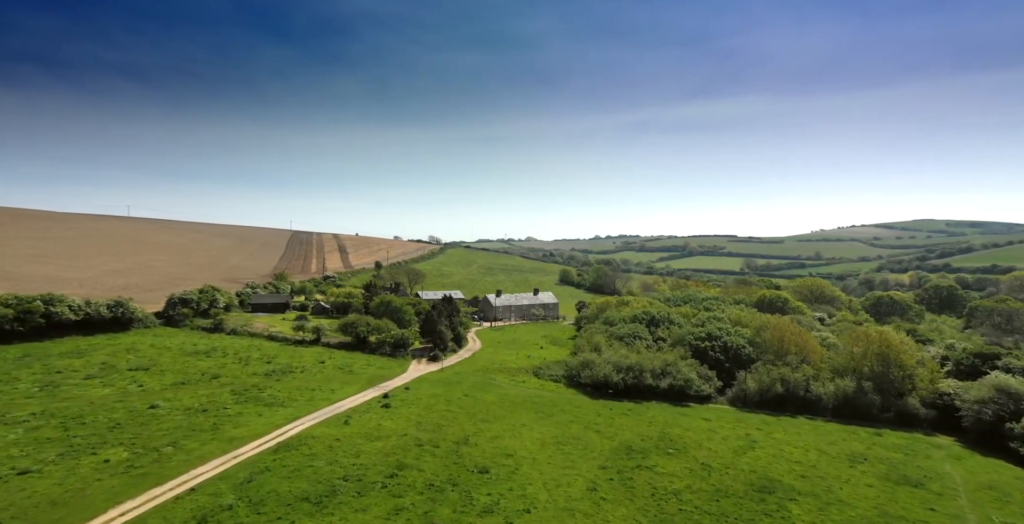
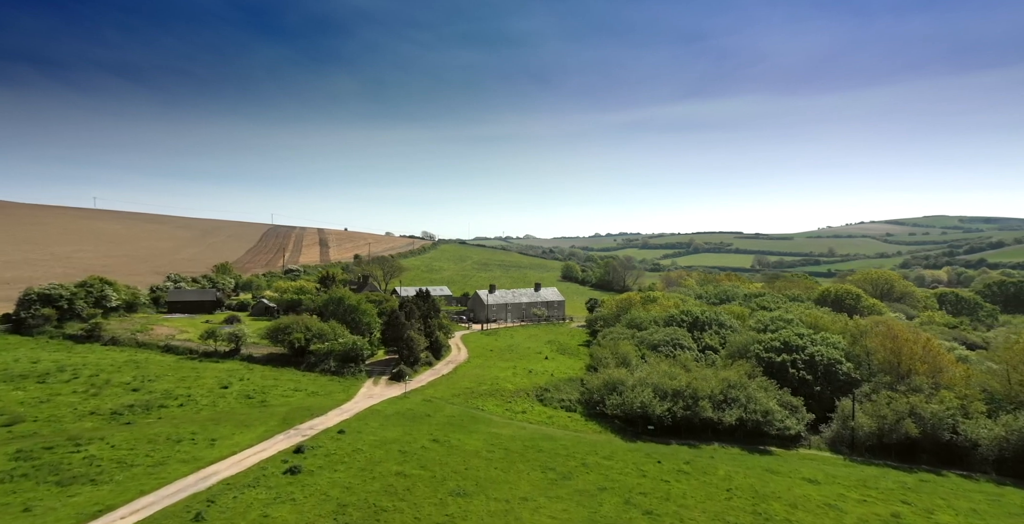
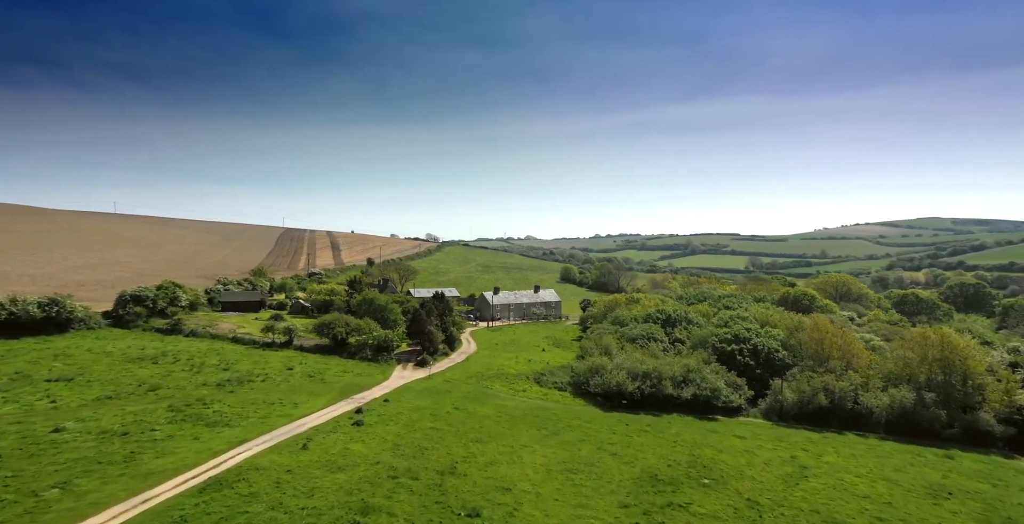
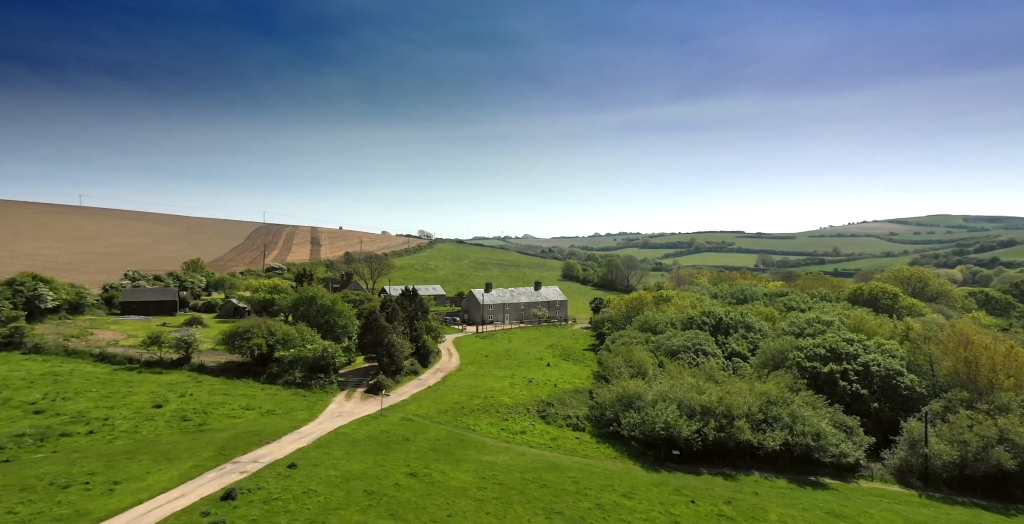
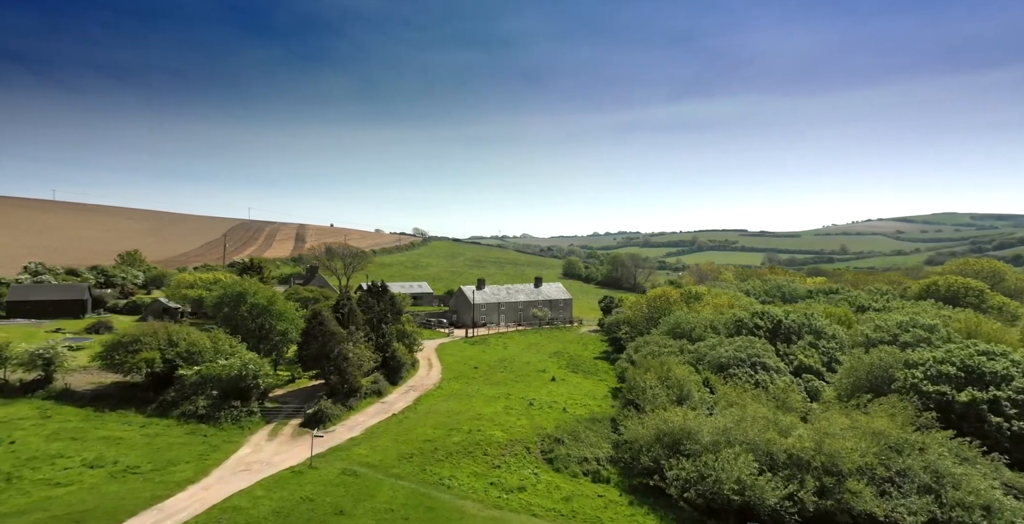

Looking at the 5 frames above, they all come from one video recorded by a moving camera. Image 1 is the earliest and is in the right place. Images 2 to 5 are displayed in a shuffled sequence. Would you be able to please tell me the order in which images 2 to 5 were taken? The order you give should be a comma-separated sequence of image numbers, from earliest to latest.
3, 2, 4, 5
